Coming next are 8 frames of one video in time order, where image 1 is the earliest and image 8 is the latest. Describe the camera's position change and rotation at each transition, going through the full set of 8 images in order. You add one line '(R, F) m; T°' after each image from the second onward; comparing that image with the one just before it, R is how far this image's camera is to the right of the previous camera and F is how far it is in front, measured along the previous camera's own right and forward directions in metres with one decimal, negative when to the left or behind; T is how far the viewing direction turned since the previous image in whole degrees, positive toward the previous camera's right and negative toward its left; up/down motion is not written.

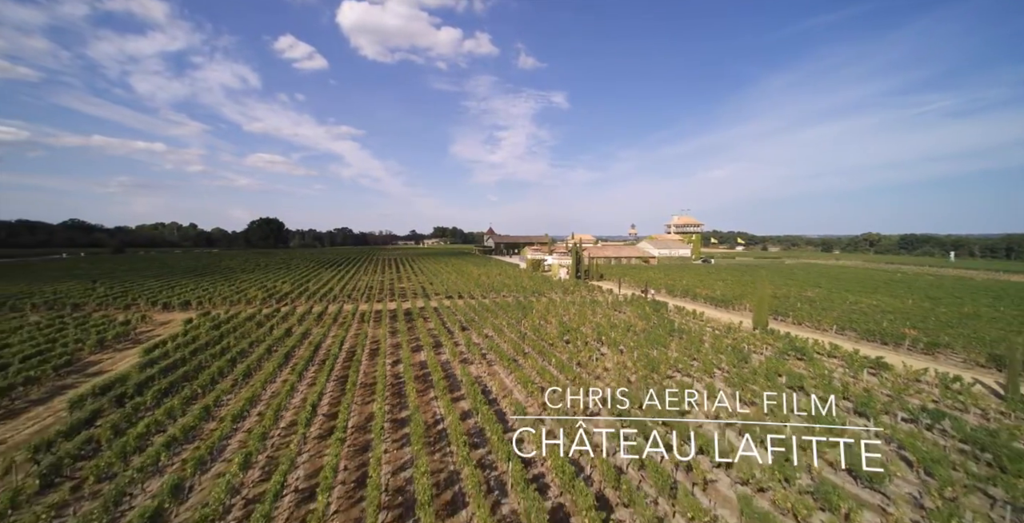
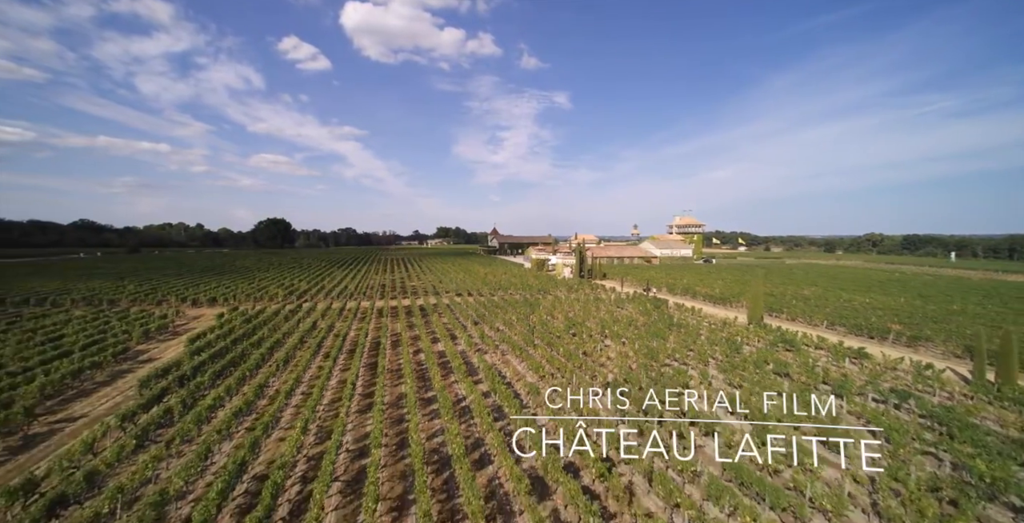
(-0.3, -1.4) m; 0°
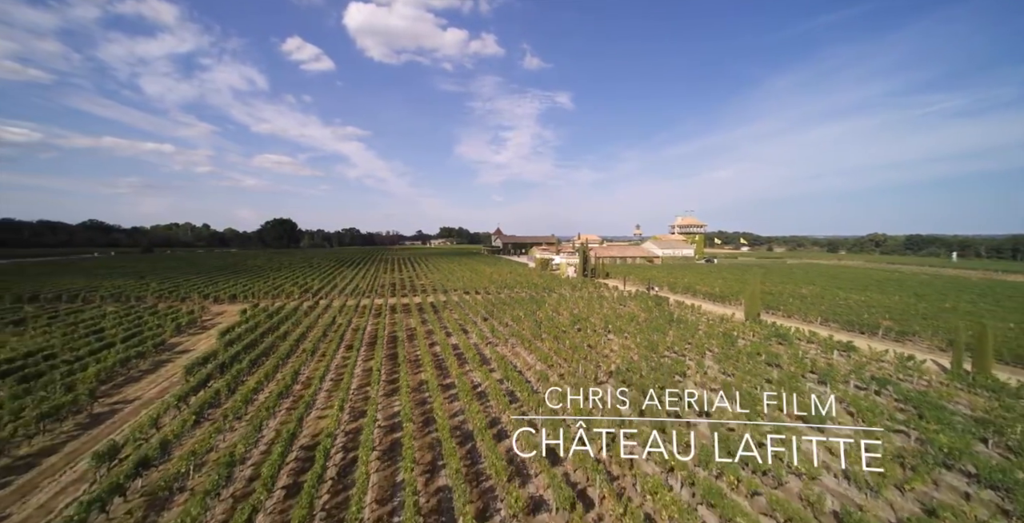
(-0.3, -1.1) m; 0°
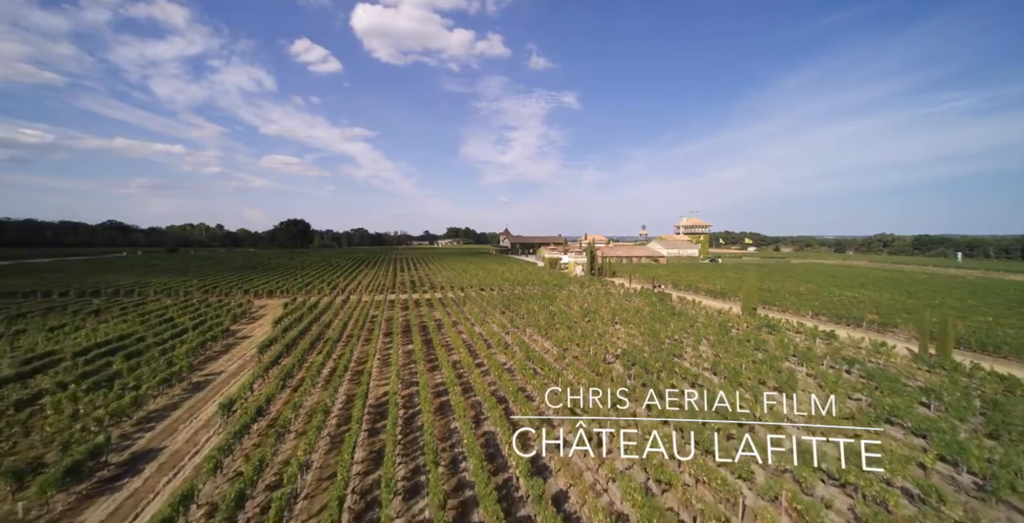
(-0.6, -2.3) m; -1°
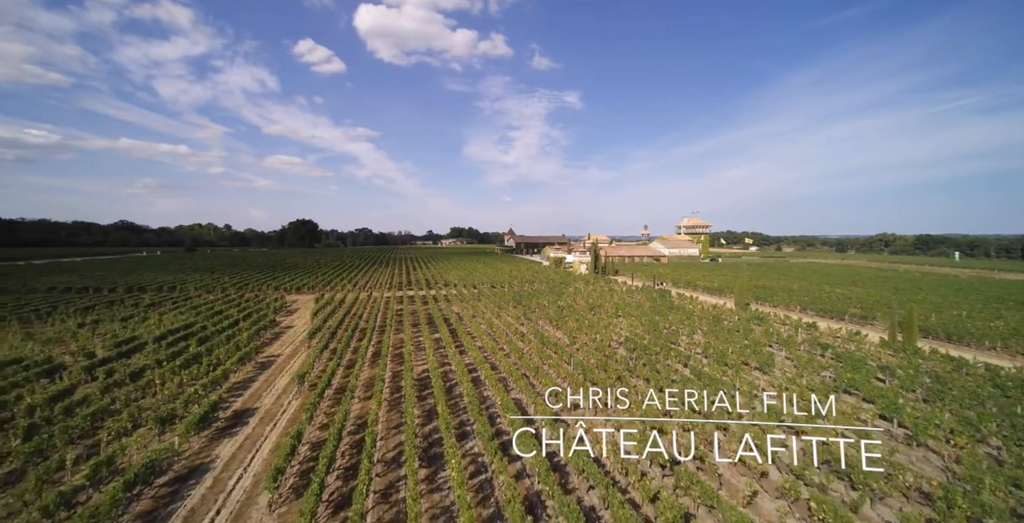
(-0.6, -2.3) m; 0°
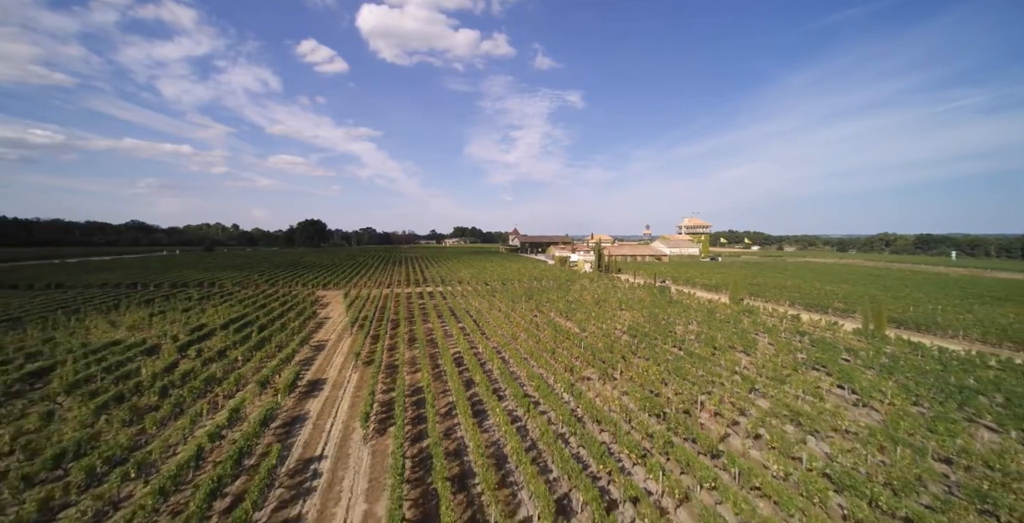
(-0.7, -2.5) m; 0°
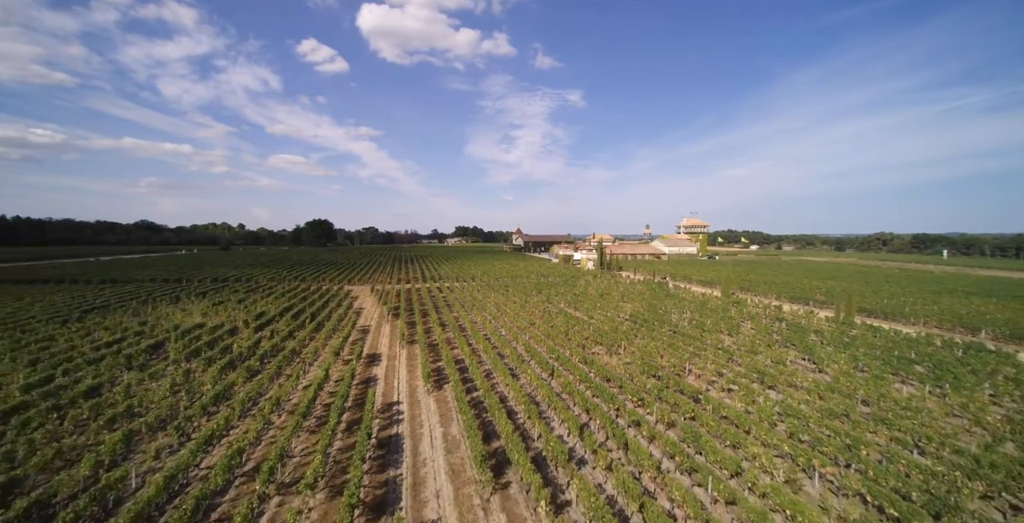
(-0.9, -3.0) m; 0°
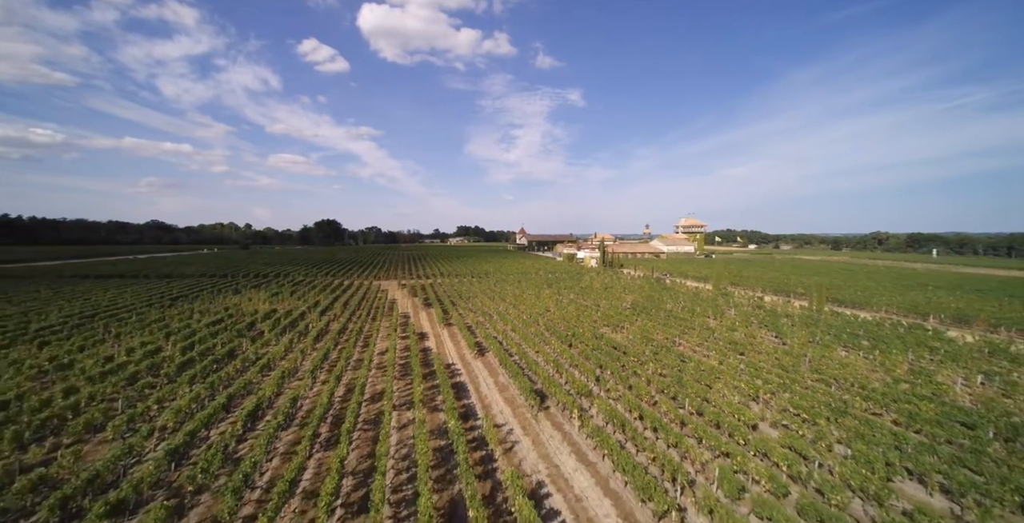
(-1.1, -3.8) m; 0°
